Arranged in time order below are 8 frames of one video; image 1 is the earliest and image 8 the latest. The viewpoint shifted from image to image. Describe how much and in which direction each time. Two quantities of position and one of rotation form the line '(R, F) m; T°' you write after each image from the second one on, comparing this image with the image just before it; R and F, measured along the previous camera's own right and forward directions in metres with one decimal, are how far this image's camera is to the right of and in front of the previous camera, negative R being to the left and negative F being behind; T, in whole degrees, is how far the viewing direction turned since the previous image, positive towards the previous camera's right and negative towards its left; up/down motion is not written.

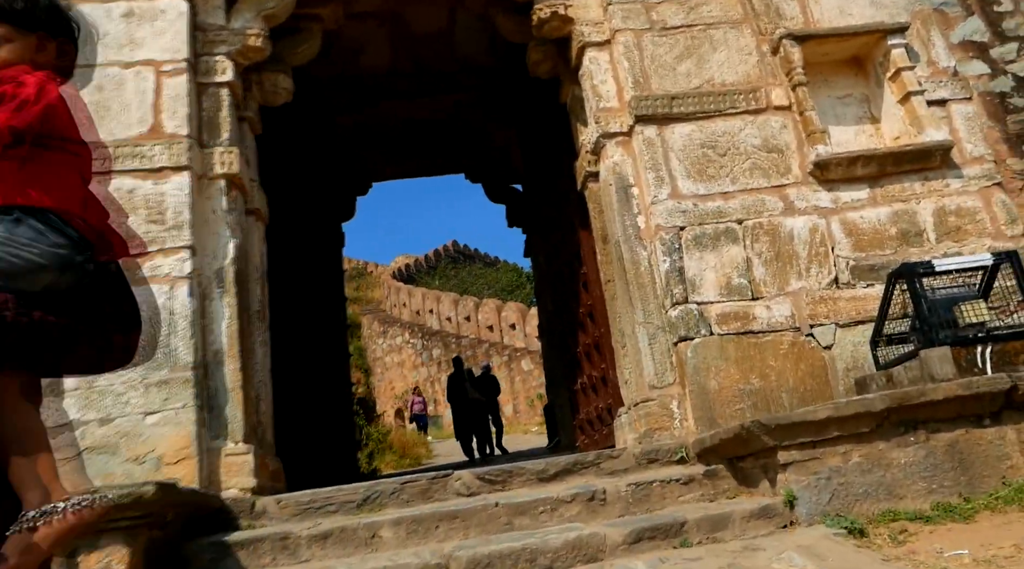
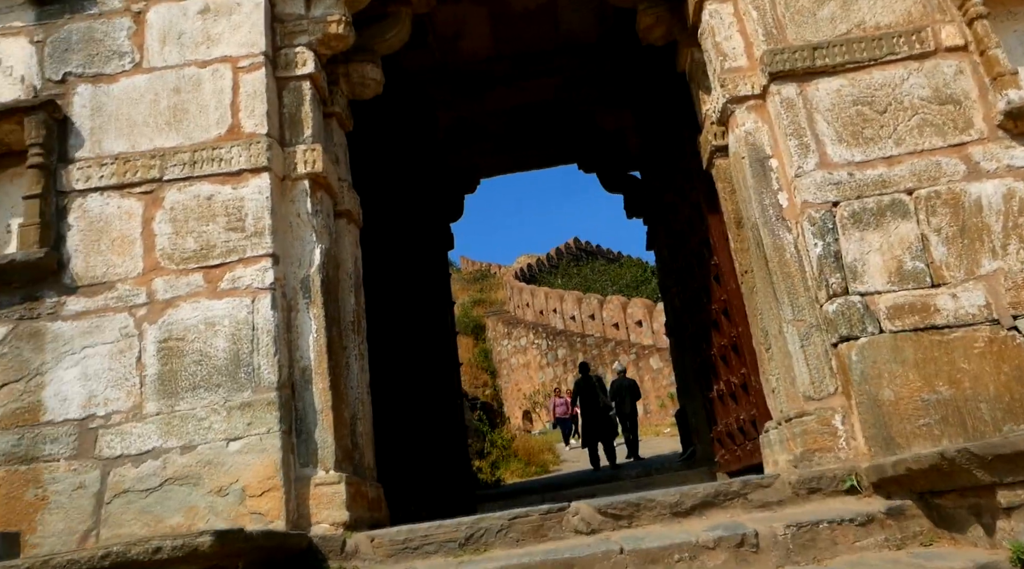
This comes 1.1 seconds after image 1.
(0.0, +0.5) m; -8°
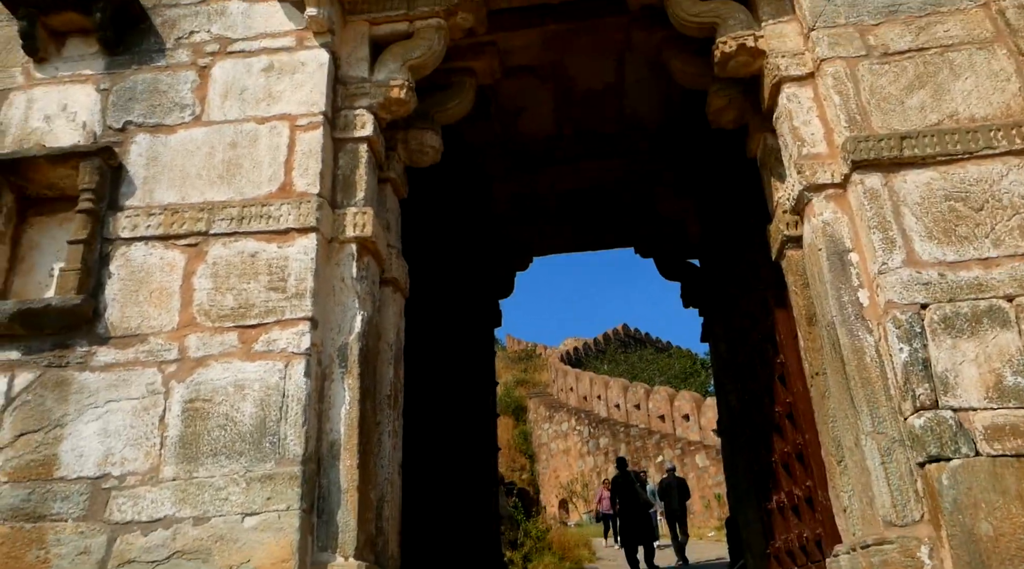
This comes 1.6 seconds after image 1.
(0.0, +0.2) m; -3°
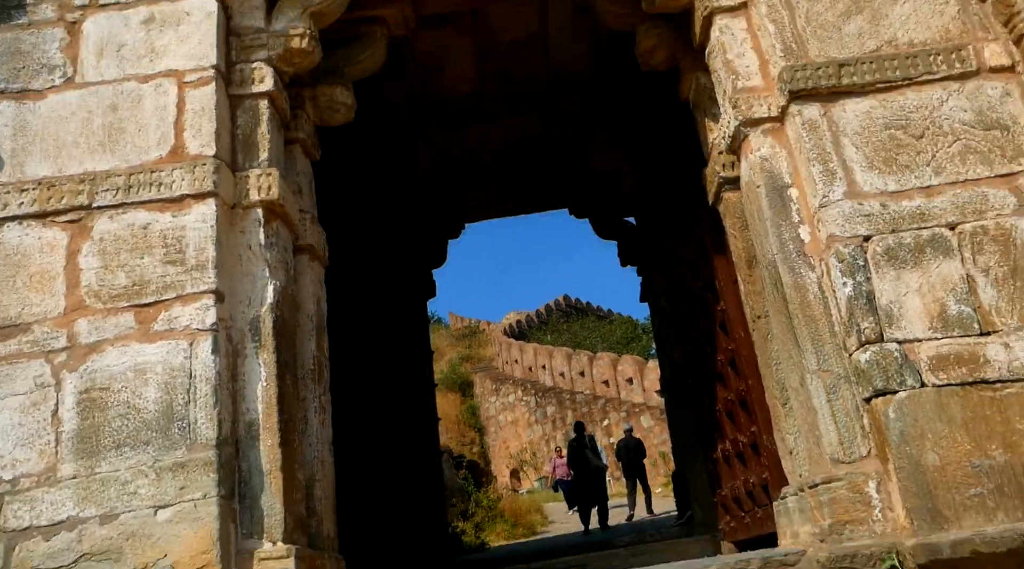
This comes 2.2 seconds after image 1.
(+0.1, +0.2) m; +4°
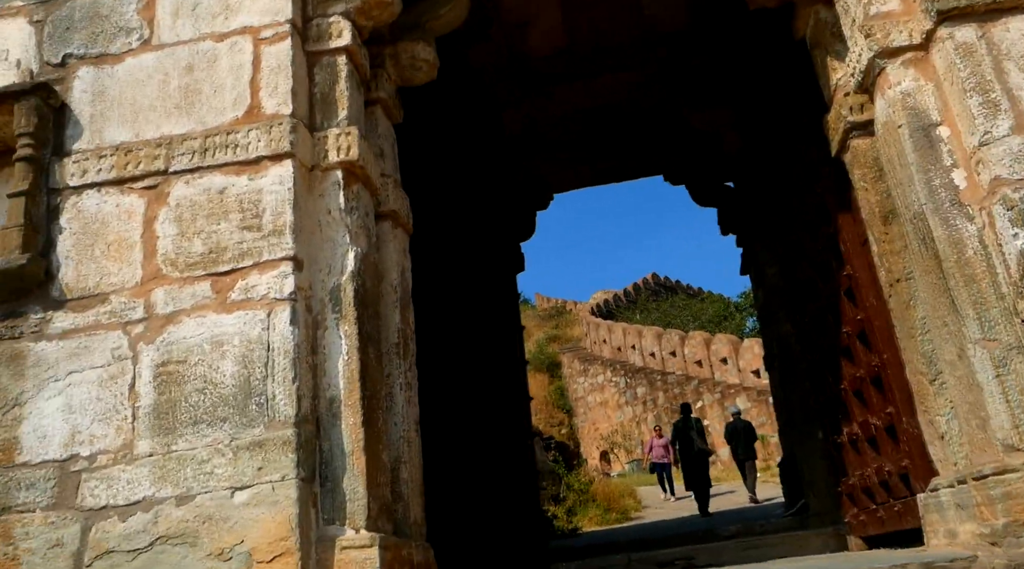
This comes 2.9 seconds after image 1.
(0.0, +0.3) m; -6°
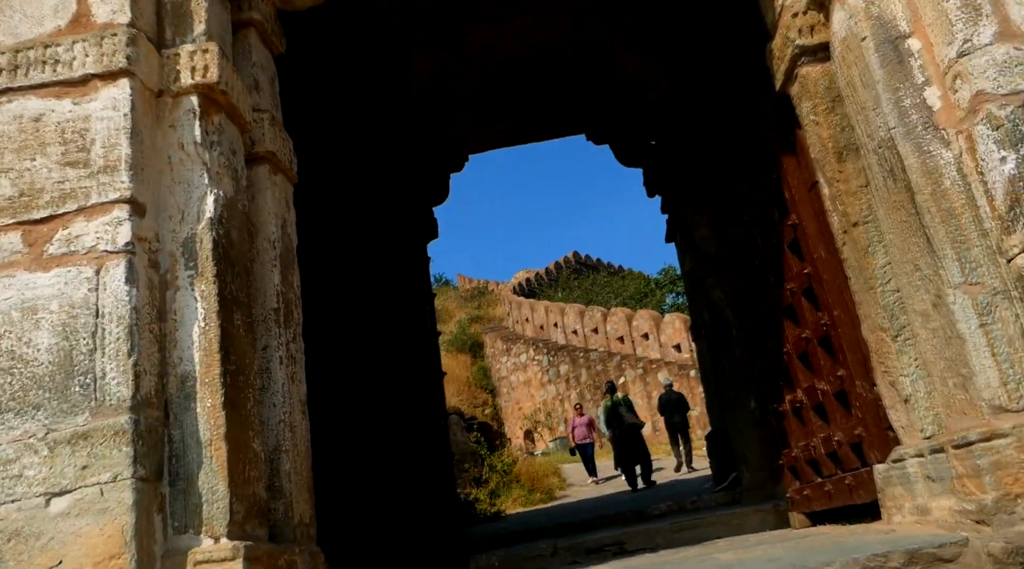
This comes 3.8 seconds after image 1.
(+0.1, +0.4) m; +5°
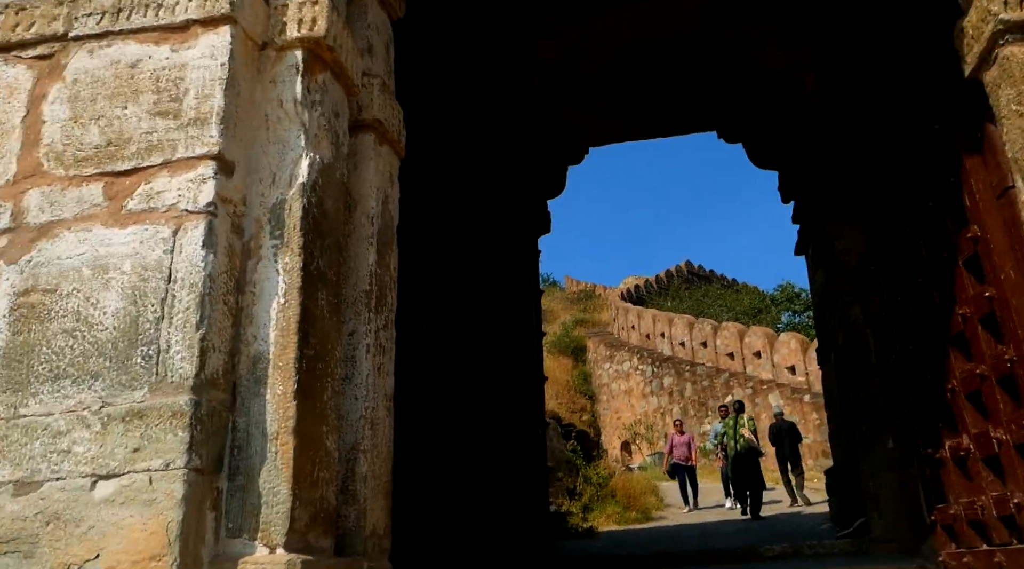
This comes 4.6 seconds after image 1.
(0.0, +0.3) m; -7°
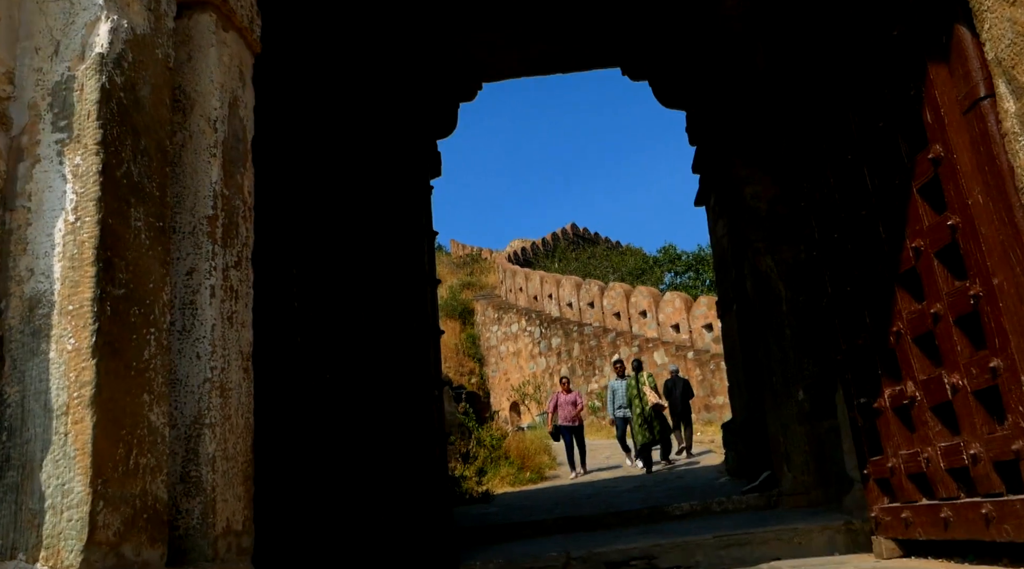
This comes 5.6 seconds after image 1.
(0.0, +0.4) m; +8°
